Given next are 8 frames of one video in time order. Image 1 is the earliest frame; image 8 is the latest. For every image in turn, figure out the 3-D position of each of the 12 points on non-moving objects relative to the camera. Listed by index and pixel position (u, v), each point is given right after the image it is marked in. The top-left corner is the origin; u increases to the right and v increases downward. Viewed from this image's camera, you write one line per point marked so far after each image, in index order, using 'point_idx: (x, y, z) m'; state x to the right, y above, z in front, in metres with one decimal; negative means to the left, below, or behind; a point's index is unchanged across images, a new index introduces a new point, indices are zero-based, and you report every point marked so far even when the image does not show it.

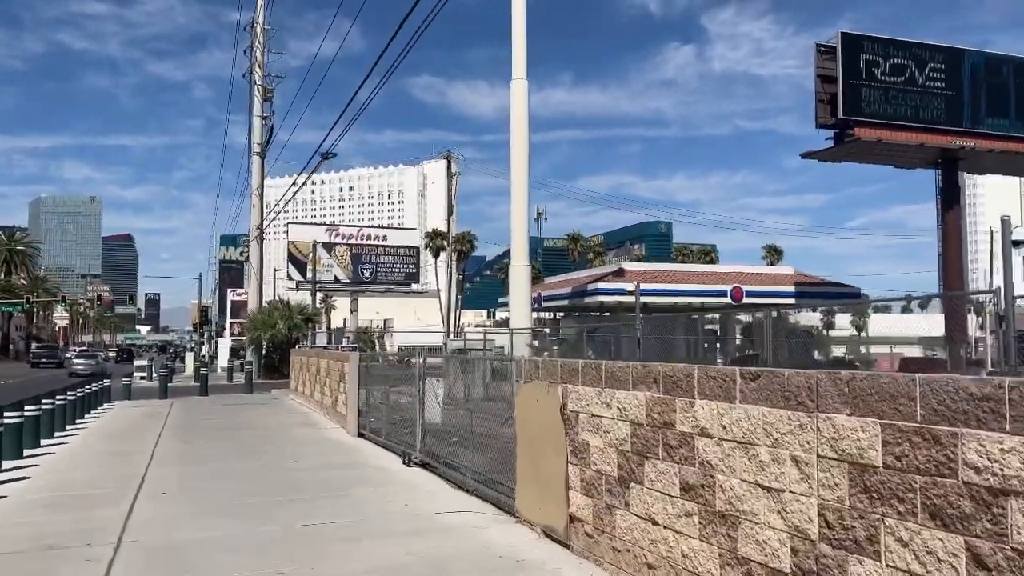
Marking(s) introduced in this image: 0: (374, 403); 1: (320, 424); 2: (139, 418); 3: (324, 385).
0: (-2.8, -2.3, +16.2) m
1: (-4.3, -3.0, +18.2) m
2: (-9.1, -3.2, +19.9) m
3: (-4.5, -2.4, +19.6) m
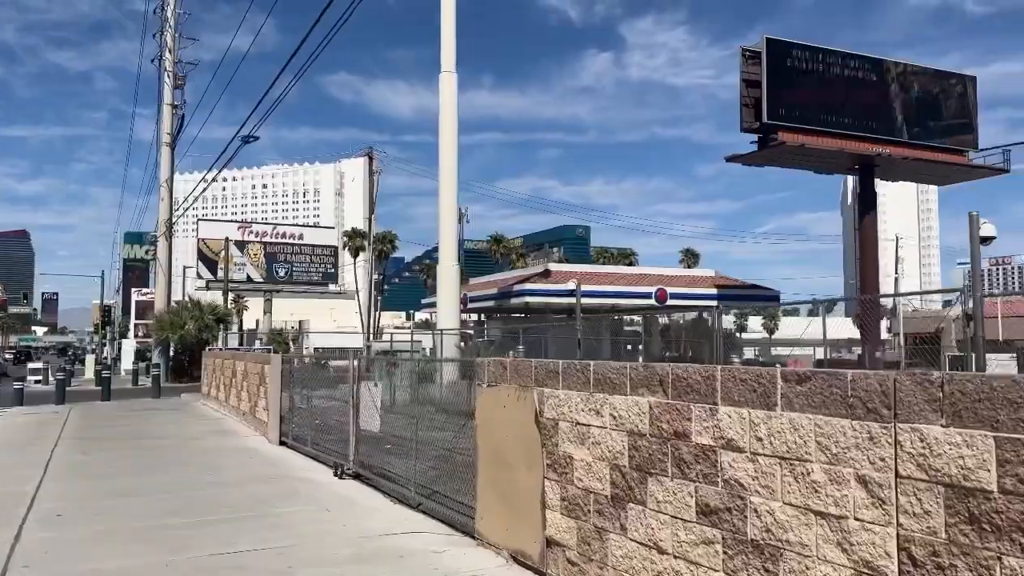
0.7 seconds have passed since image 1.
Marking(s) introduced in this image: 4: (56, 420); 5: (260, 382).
0: (-3.9, -2.2, +14.9) m
1: (-5.7, -2.9, +16.7) m
2: (-10.6, -3.1, +18.0) m
3: (-6.0, -2.3, +18.2) m
4: (-11.1, -3.2, +19.7) m
5: (-5.1, -1.9, +16.5) m
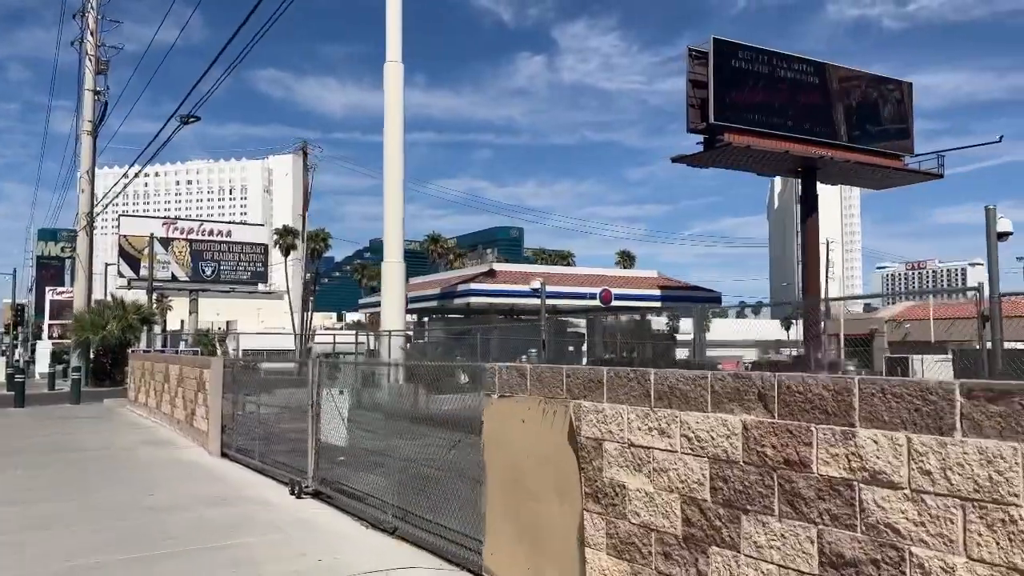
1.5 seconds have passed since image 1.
0: (-4.5, -2.1, +13.6) m
1: (-6.4, -2.9, +15.2) m
2: (-11.4, -3.0, +16.0) m
3: (-6.9, -2.2, +16.6) m
4: (-12.0, -3.1, +17.7) m
5: (-5.8, -1.8, +15.0) m
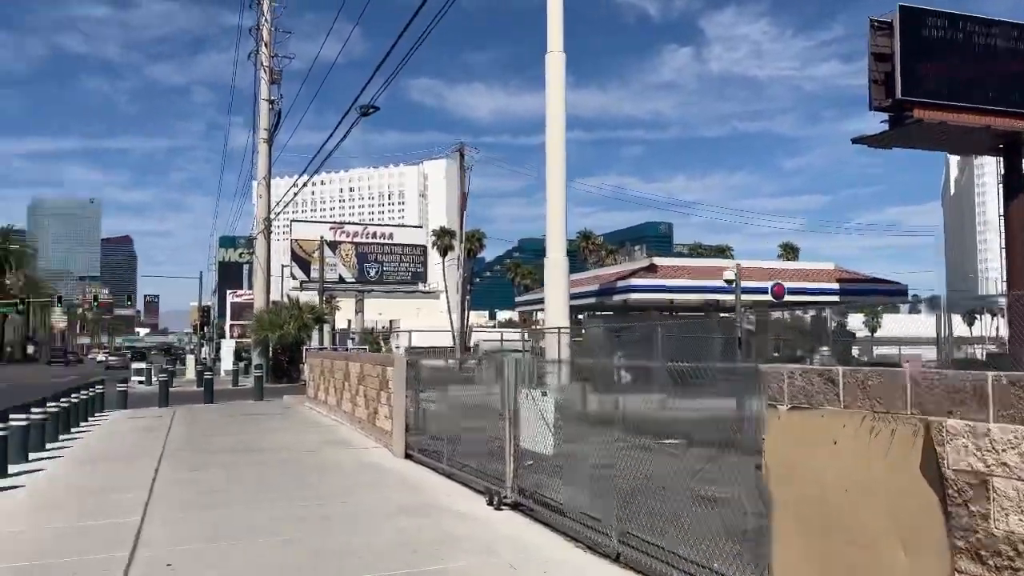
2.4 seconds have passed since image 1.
0: (-1.4, -2.1, +13.0) m
1: (-2.9, -2.8, +14.9) m
2: (-7.7, -3.0, +16.7) m
3: (-3.1, -2.2, +16.4) m
4: (-8.0, -3.1, +18.4) m
5: (-2.4, -1.7, +14.6) m
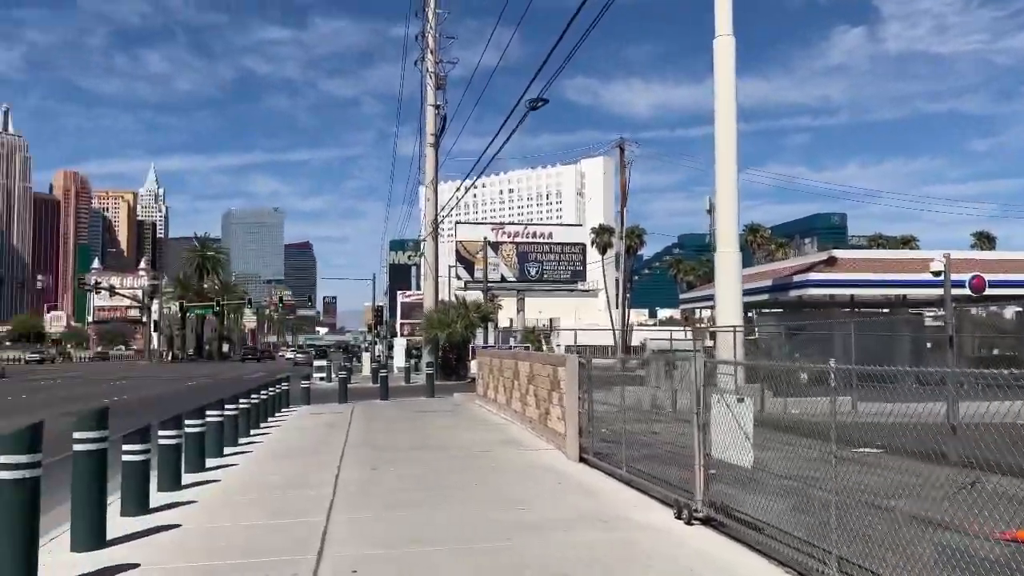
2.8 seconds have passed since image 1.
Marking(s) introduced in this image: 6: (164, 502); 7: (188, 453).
0: (+1.4, -2.0, +12.4) m
1: (+0.3, -2.8, +14.6) m
2: (-4.1, -3.0, +17.3) m
3: (+0.3, -2.1, +16.2) m
4: (-4.1, -3.1, +19.0) m
5: (+0.7, -1.7, +14.3) m
6: (-4.1, -2.5, +9.7) m
7: (-4.8, -2.4, +12.0) m
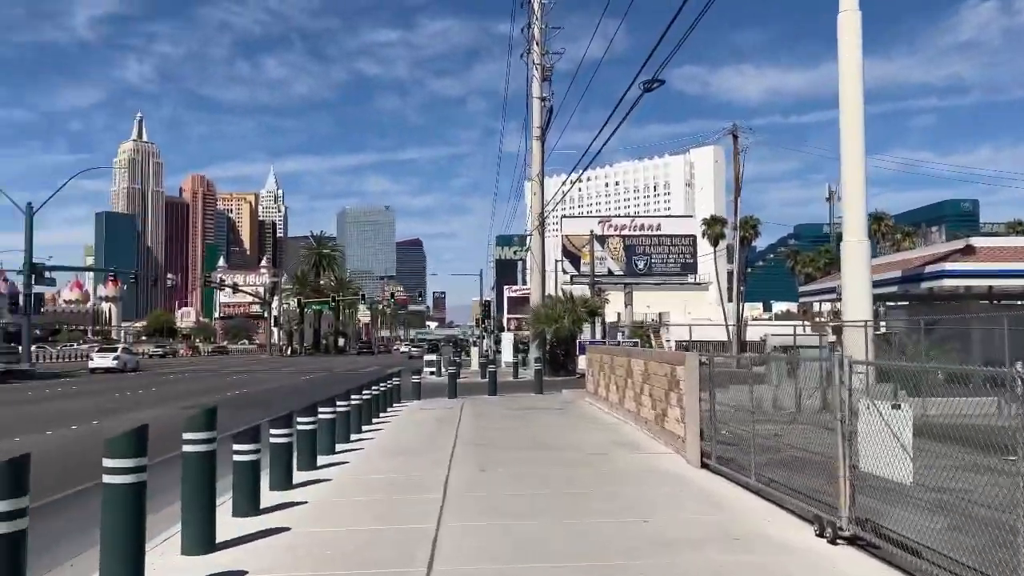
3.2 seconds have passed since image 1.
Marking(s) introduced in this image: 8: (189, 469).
0: (+3.0, -1.9, +11.5) m
1: (+2.2, -2.7, +13.9) m
2: (-1.8, -2.9, +17.1) m
3: (+2.5, -2.0, +15.4) m
4: (-1.5, -3.0, +18.8) m
5: (+2.6, -1.6, +13.5) m
6: (-2.8, -2.5, +9.5) m
7: (-3.1, -2.4, +12.0) m
8: (-2.9, -1.6, +7.3) m
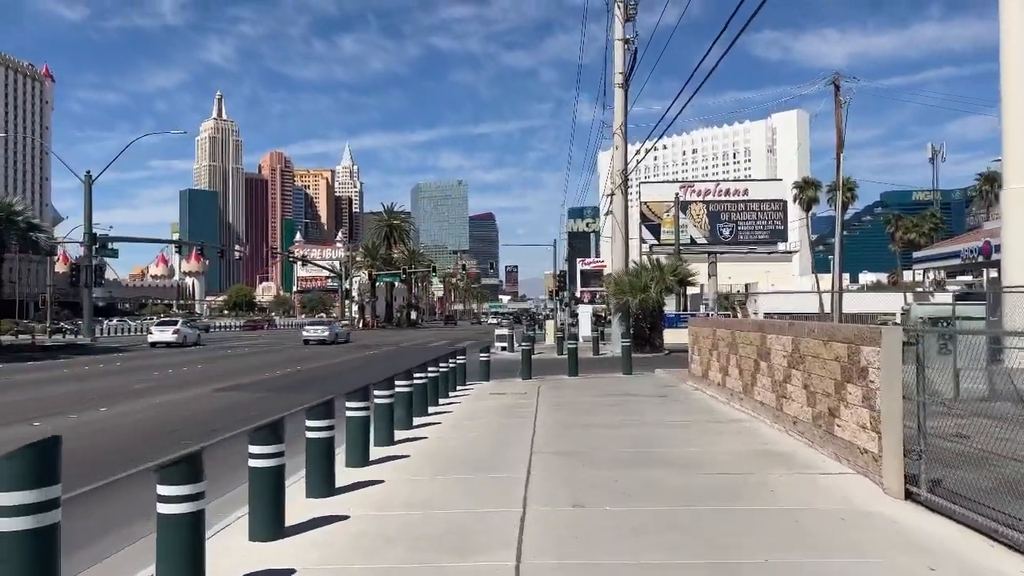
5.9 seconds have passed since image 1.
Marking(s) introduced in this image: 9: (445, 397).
0: (+4.0, -1.4, +7.3) m
1: (+3.5, -2.0, +9.8) m
2: (-0.3, -2.2, +13.3) m
3: (+3.8, -1.3, +11.2) m
4: (+0.2, -2.2, +15.0) m
5: (+3.8, -1.0, +9.3) m
6: (-1.9, -2.0, +5.9) m
7: (-2.0, -1.8, +8.3) m
8: (-2.3, -1.2, +3.7) m
9: (-1.5, -2.4, +17.2) m
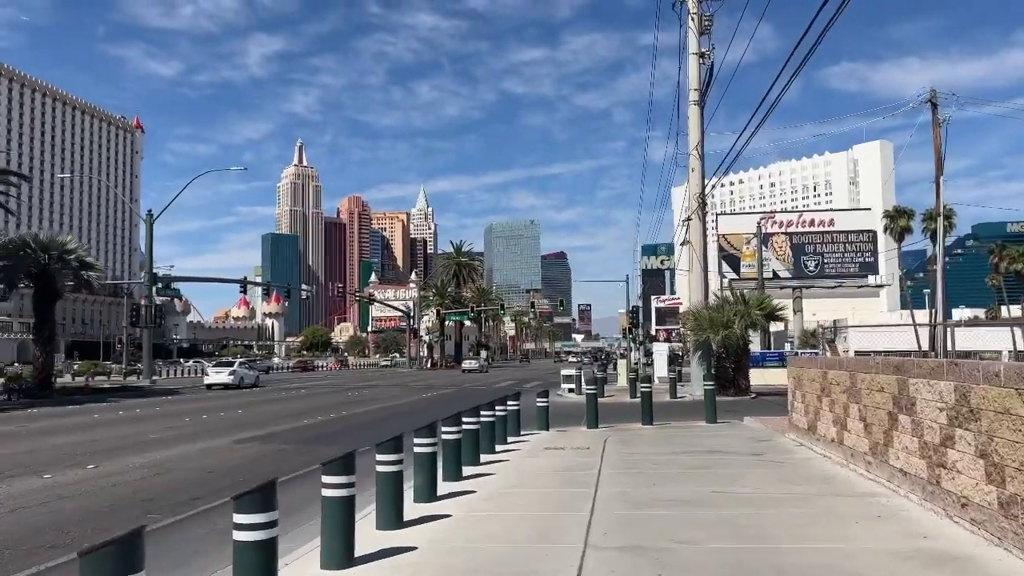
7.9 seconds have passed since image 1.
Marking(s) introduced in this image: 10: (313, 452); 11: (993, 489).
0: (+4.2, -1.4, +4.0) m
1: (+3.8, -2.2, +6.5) m
2: (+0.4, -2.6, +10.3) m
3: (+4.3, -1.6, +7.9) m
4: (+1.0, -2.7, +12.0) m
5: (+4.1, -1.1, +6.0) m
6: (-1.9, -2.1, +3.1) m
7: (-1.8, -2.0, +5.5) m
8: (-2.5, -1.2, +1.0) m
9: (-0.4, -2.9, +14.3) m
10: (-3.9, -3.1, +15.5) m
11: (+4.2, -1.8, +7.1) m
